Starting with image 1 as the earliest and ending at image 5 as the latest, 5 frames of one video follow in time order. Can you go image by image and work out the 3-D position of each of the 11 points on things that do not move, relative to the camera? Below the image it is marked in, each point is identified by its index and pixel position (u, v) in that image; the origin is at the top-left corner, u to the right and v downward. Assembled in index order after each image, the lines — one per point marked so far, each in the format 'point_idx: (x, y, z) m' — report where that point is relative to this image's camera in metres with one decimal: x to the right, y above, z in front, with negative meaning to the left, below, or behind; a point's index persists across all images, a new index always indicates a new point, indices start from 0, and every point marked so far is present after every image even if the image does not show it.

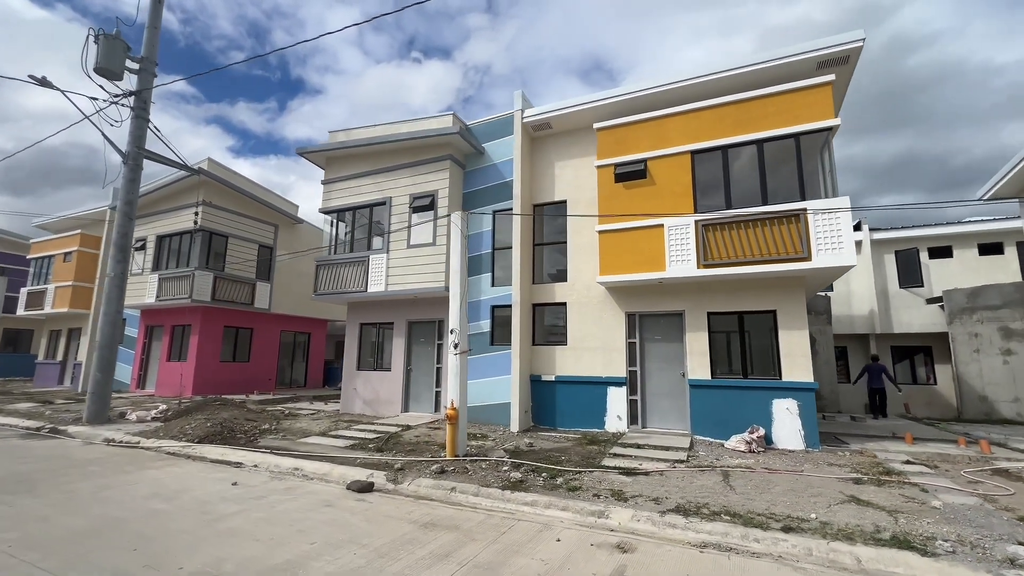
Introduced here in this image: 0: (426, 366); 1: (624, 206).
0: (-2.3, -2.1, +12.0) m
1: (+2.4, +1.8, +9.7) m
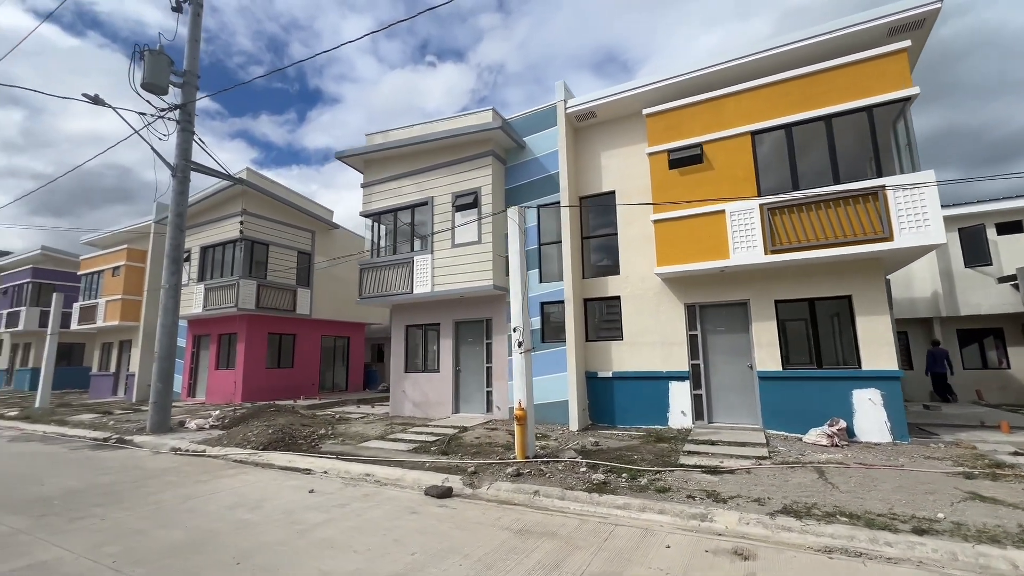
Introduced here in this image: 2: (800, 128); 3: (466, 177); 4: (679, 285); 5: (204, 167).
0: (-1.0, -2.1, +11.9) m
1: (+3.5, +2.0, +9.3) m
2: (+5.5, +3.0, +8.6) m
3: (-1.2, +2.9, +11.8) m
4: (+3.6, +0.1, +9.7) m
5: (-8.3, +3.3, +12.1) m
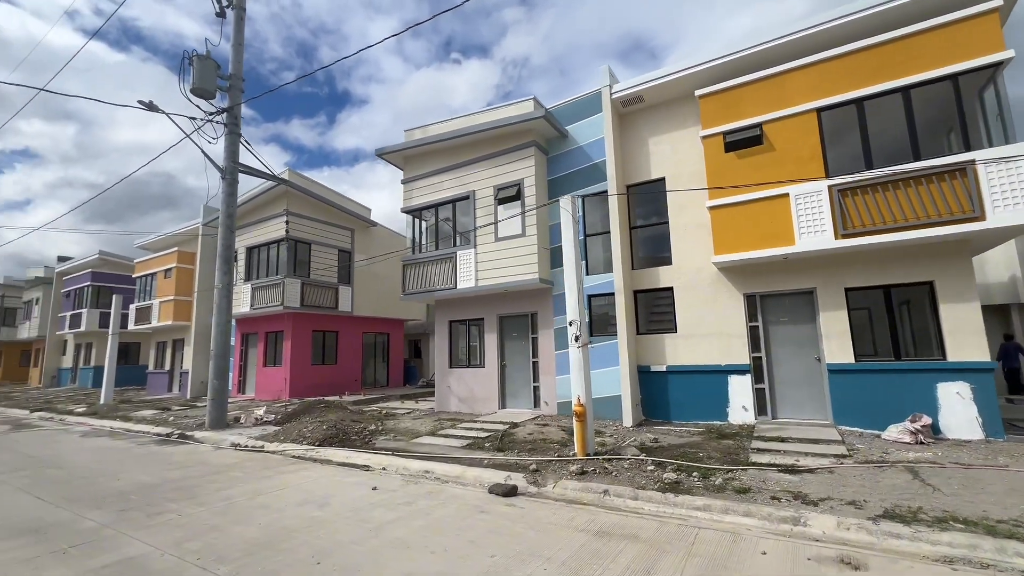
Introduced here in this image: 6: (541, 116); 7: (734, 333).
0: (+0.2, -1.9, +11.7) m
1: (+4.4, +2.2, +8.8) m
2: (+6.4, +3.3, +8.0) m
3: (-0.1, +3.1, +11.6) m
4: (+4.6, +0.3, +9.2) m
5: (-7.2, +3.3, +12.3) m
6: (+0.7, +4.2, +10.9) m
7: (+4.5, -0.9, +9.1) m
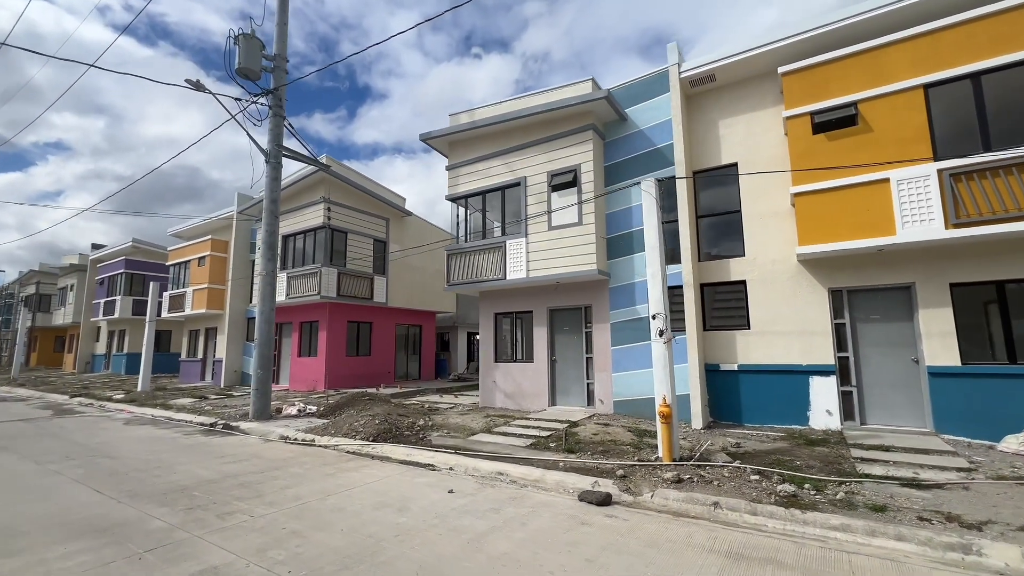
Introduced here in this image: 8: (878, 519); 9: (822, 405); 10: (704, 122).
0: (+1.5, -1.7, +11.1) m
1: (+5.7, +2.3, +8.1) m
2: (+7.6, +3.4, +7.1) m
3: (+1.2, +3.3, +11.0) m
4: (+5.8, +0.4, +8.5) m
5: (-5.8, +3.6, +11.9) m
6: (+2.0, +4.4, +10.2) m
7: (+5.7, -0.8, +8.4) m
8: (+3.6, -2.3, +4.4) m
9: (+5.7, -2.2, +8.3) m
10: (+4.3, +3.7, +9.9) m
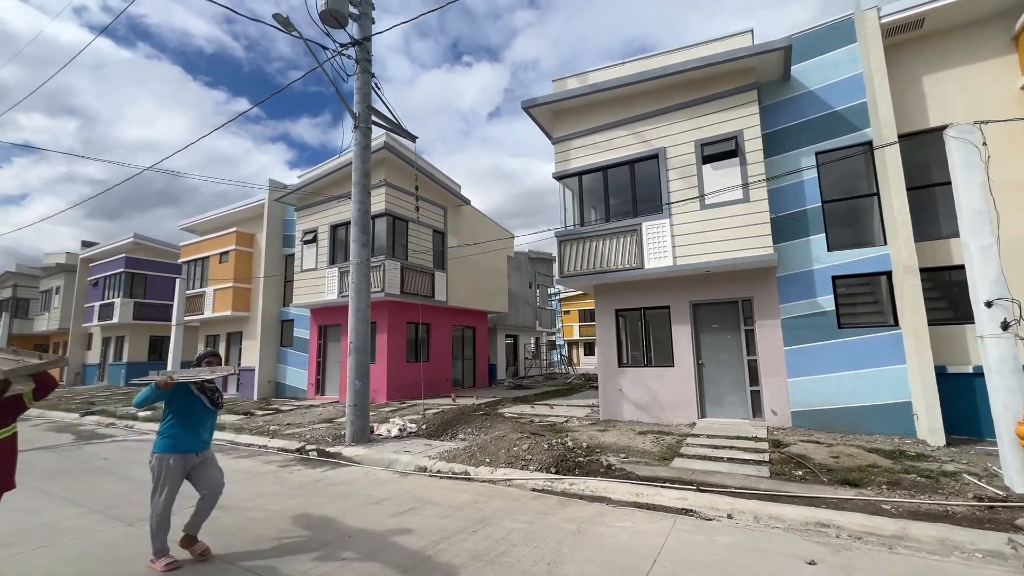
0: (+4.5, -1.5, +9.4) m
1: (+8.8, +2.6, +6.5) m
2: (+10.7, +3.7, +5.7) m
3: (+4.2, +3.5, +9.3) m
4: (+8.9, +0.7, +6.9) m
5: (-2.9, +3.8, +9.9) m
6: (+5.0, +4.6, +8.5) m
7: (+8.8, -0.5, +6.9) m
8: (+6.8, -2.0, +2.7) m
9: (+8.8, -1.9, +6.7) m
10: (+7.3, +3.9, +8.3) m
